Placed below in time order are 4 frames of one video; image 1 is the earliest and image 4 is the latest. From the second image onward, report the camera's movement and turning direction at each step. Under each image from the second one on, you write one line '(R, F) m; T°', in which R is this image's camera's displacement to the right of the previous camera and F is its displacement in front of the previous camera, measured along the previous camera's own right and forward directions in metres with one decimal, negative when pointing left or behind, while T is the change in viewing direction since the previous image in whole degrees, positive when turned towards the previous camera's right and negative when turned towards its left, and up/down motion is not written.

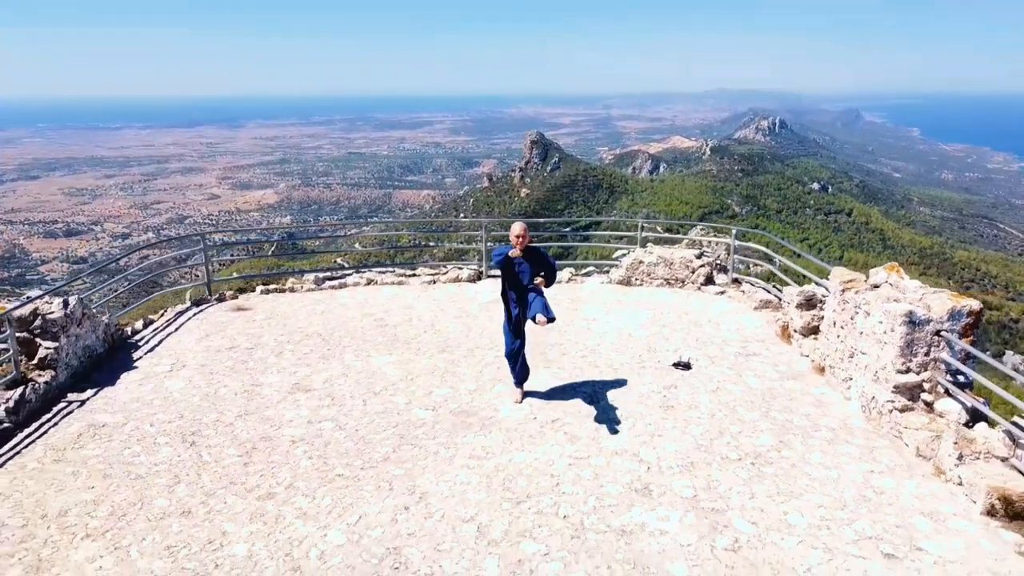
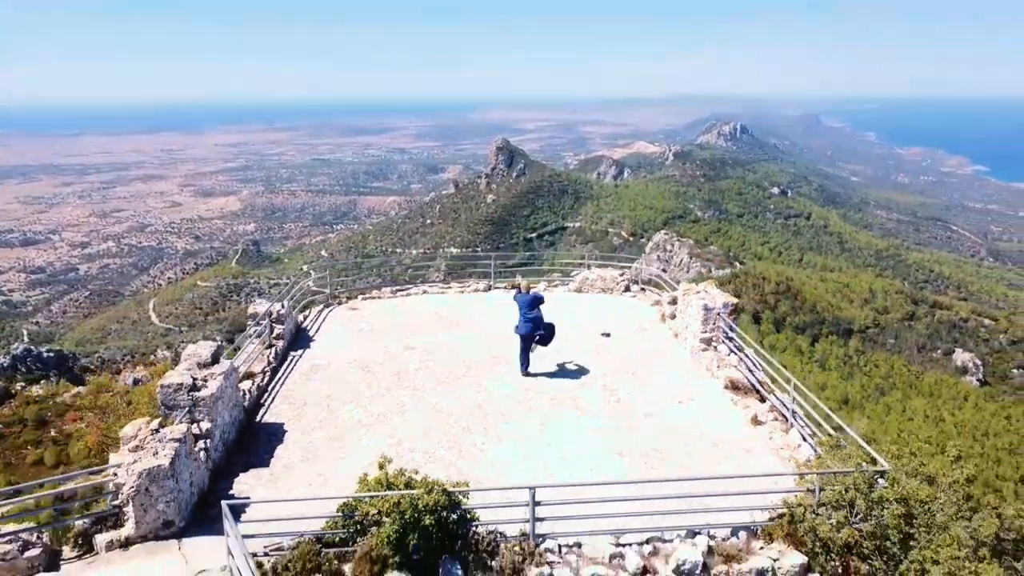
(-0.6, -6.2) m; +2°
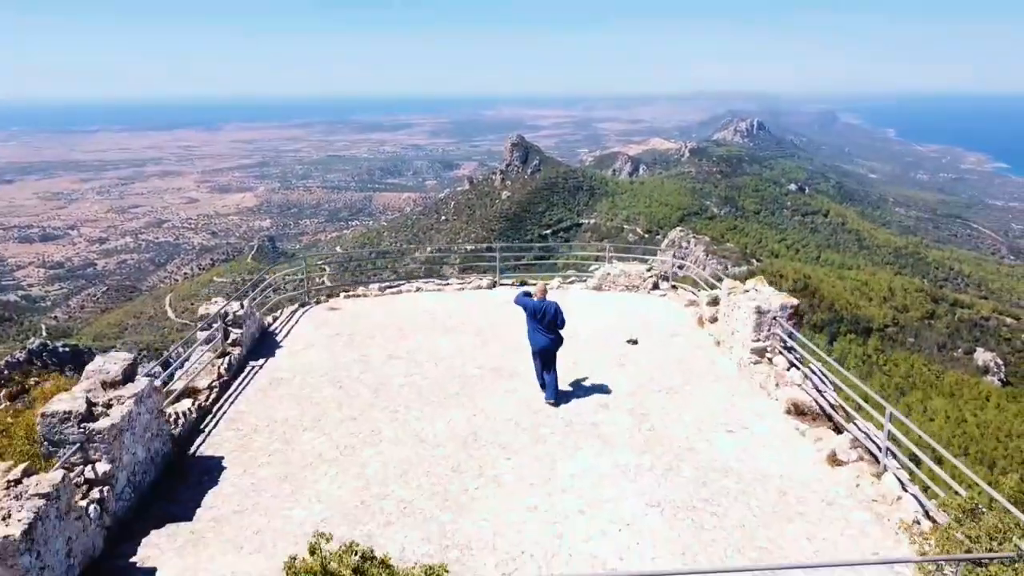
(+0.1, +2.3) m; -1°
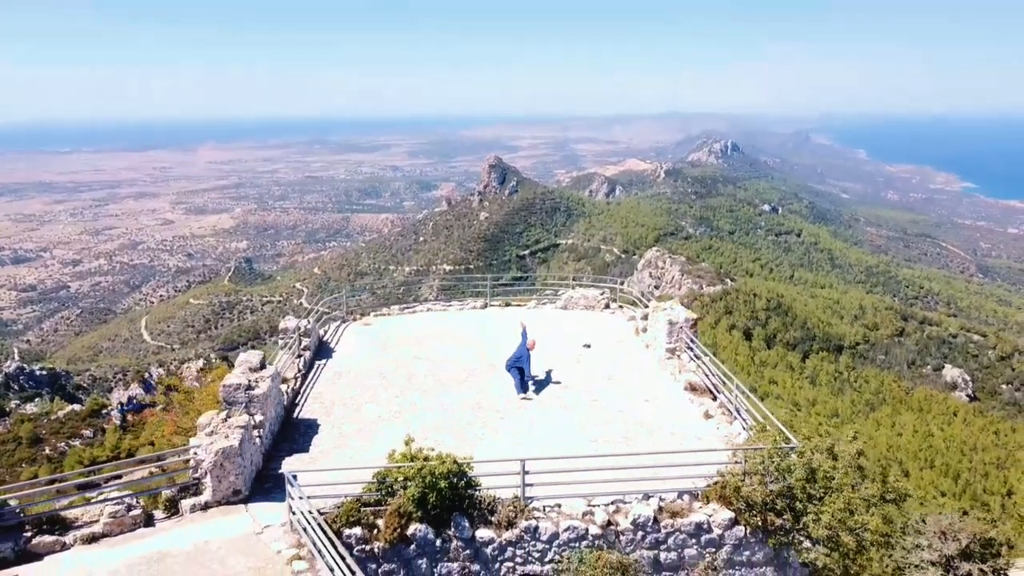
(-0.2, -4.4) m; +2°
